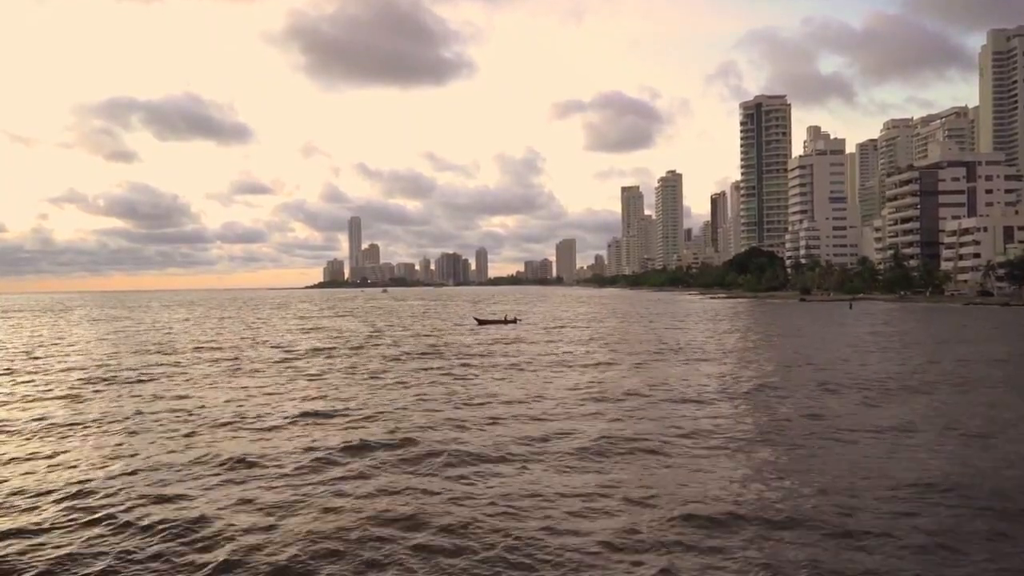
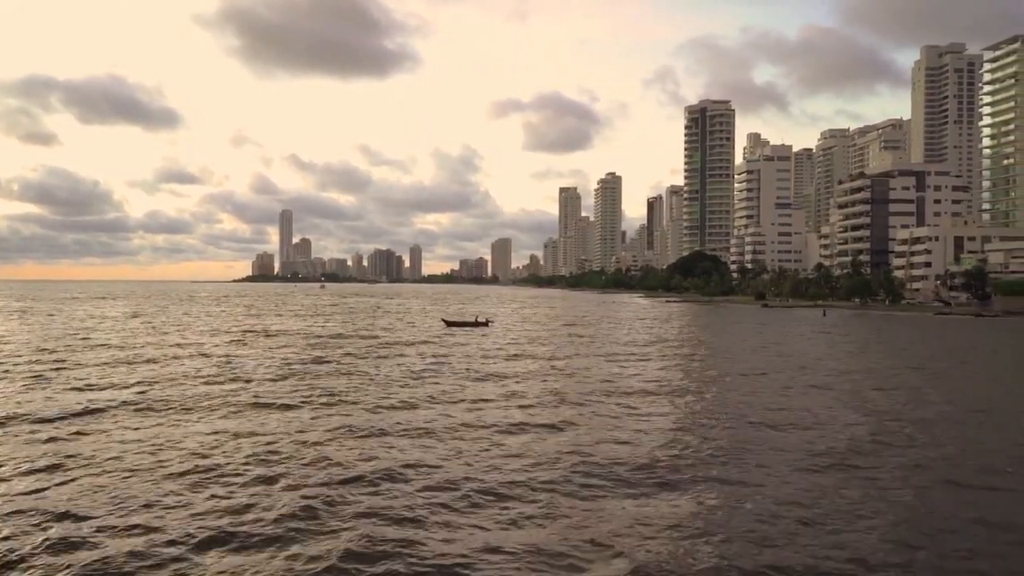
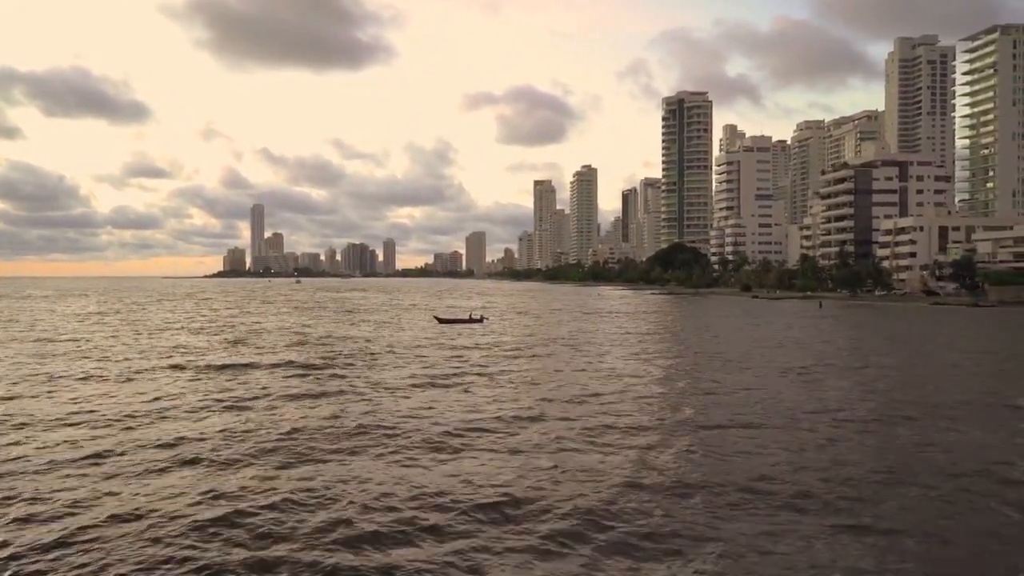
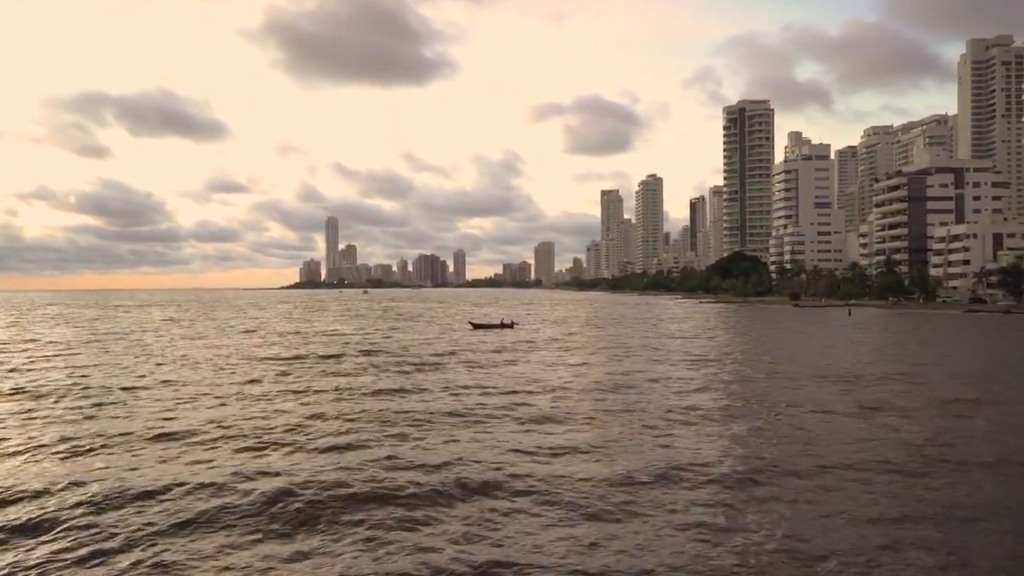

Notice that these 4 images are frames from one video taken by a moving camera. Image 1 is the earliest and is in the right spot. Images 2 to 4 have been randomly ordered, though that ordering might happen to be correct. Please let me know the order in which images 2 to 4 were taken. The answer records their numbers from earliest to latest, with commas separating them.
4, 2, 3
